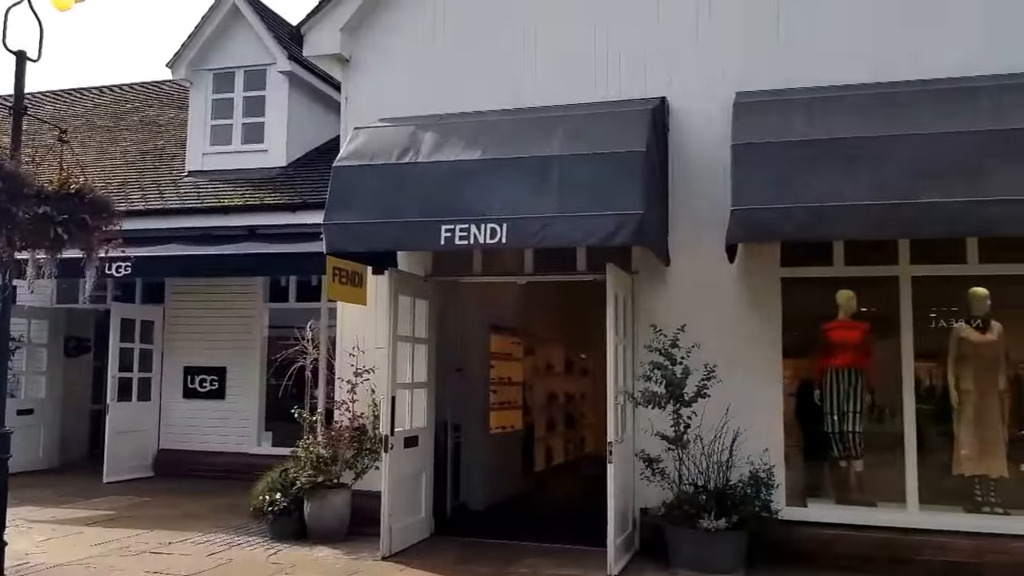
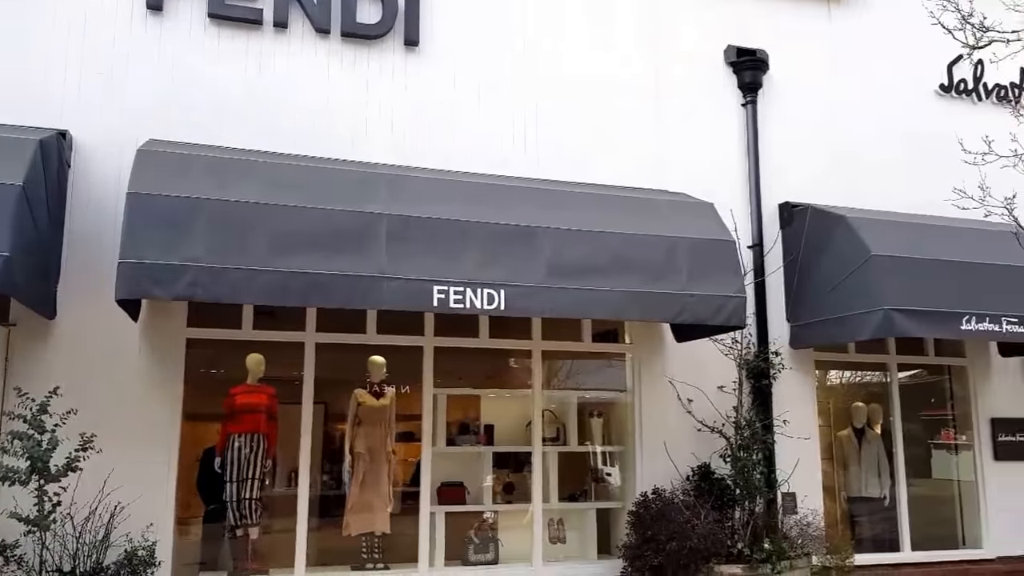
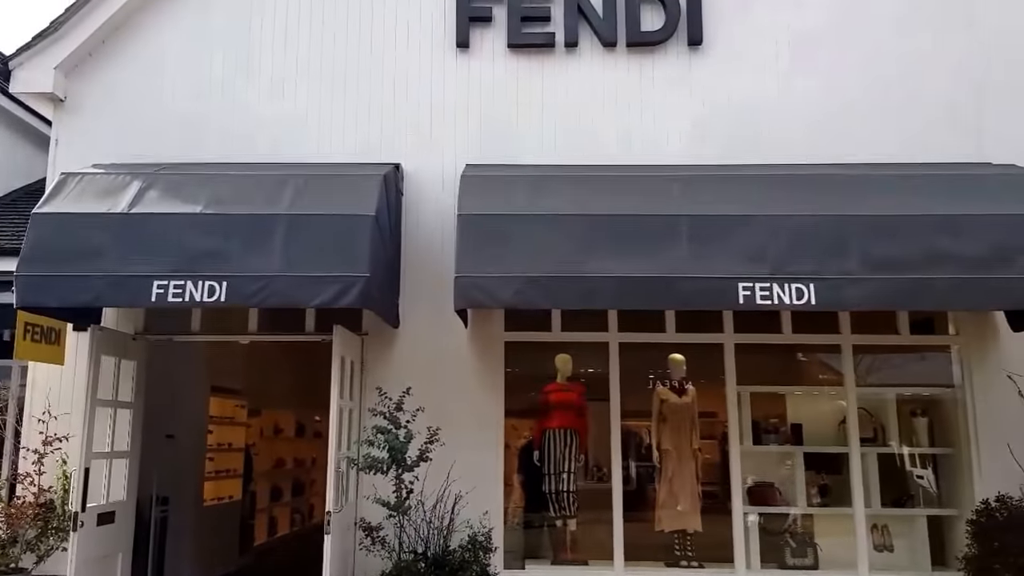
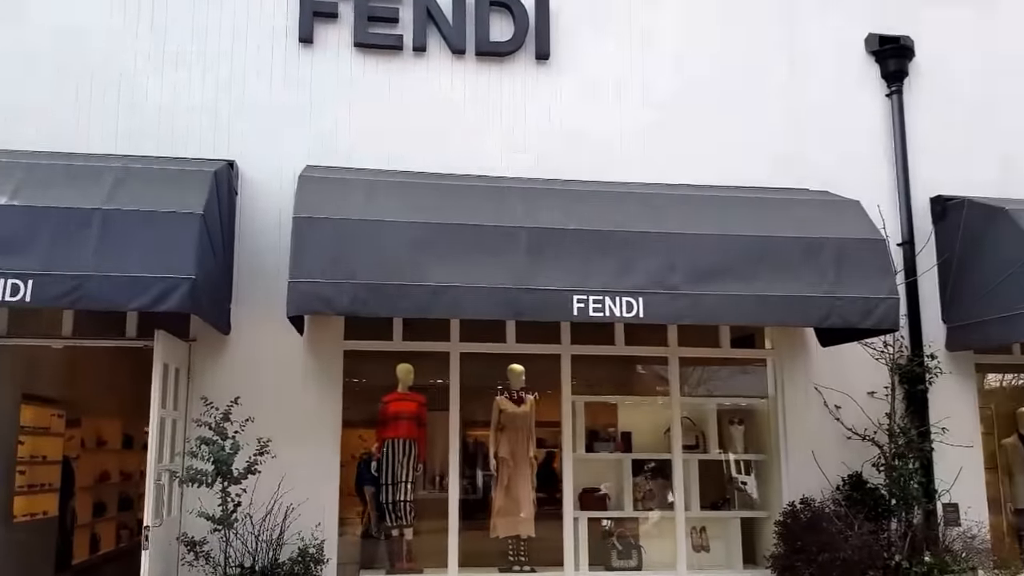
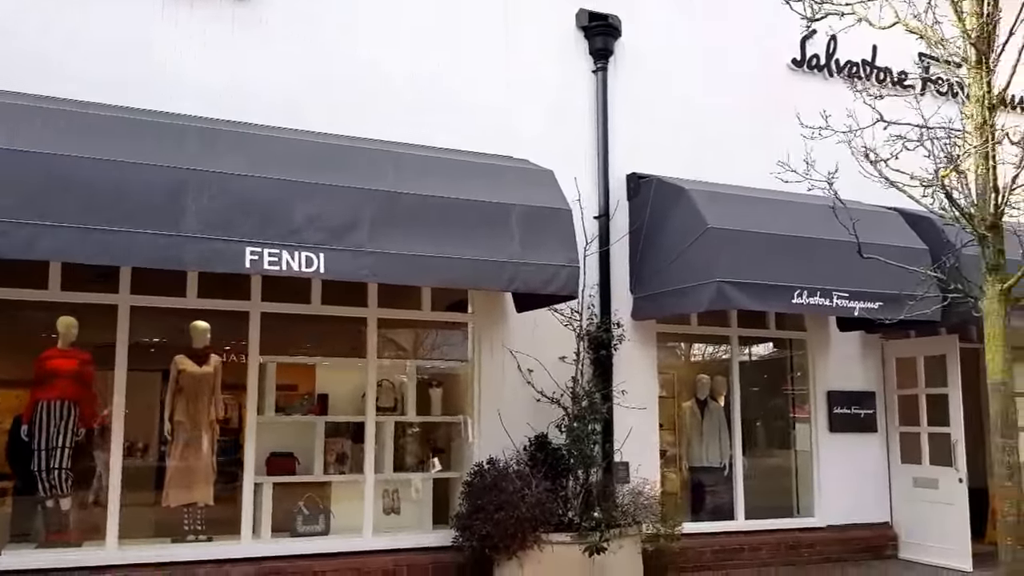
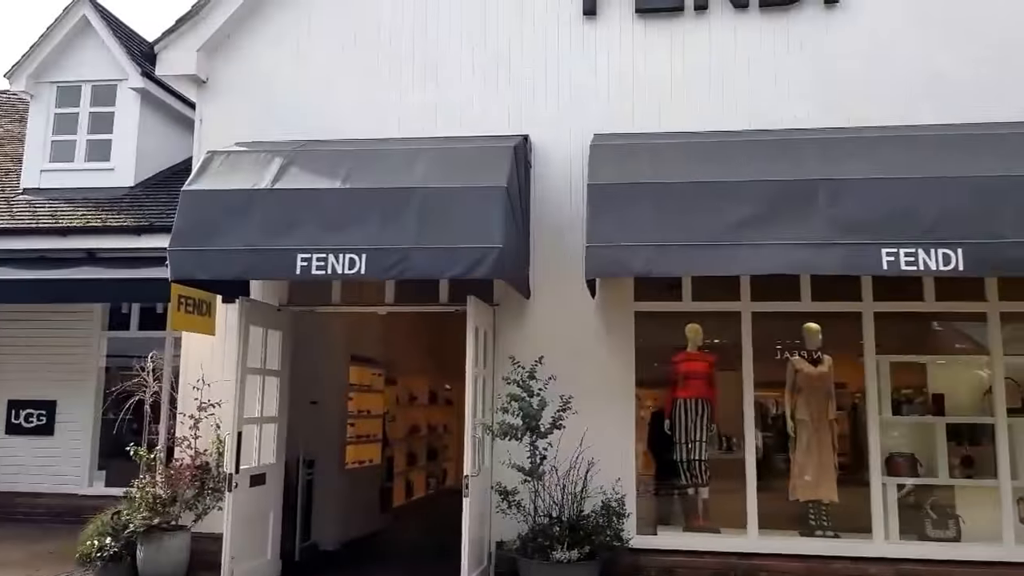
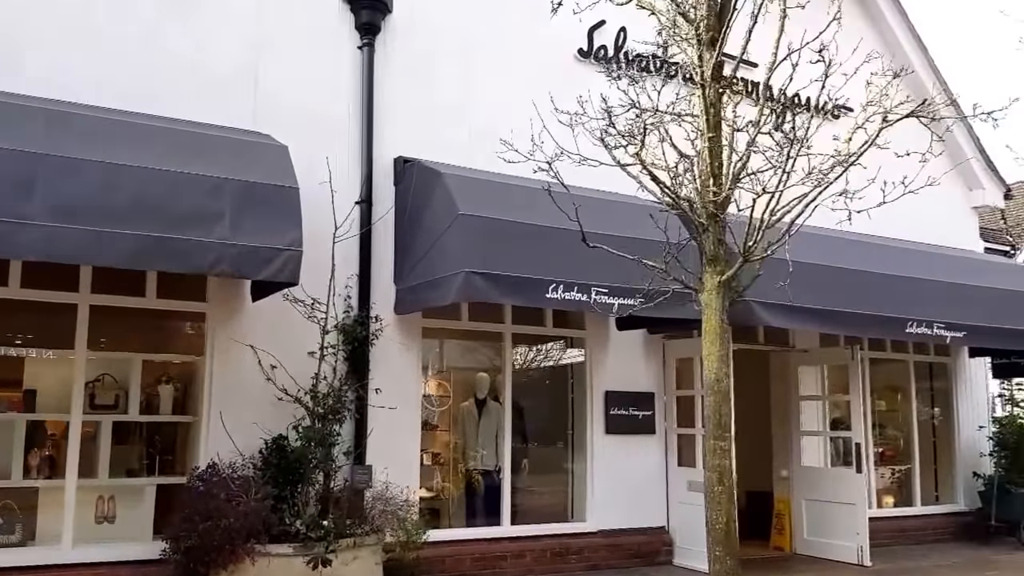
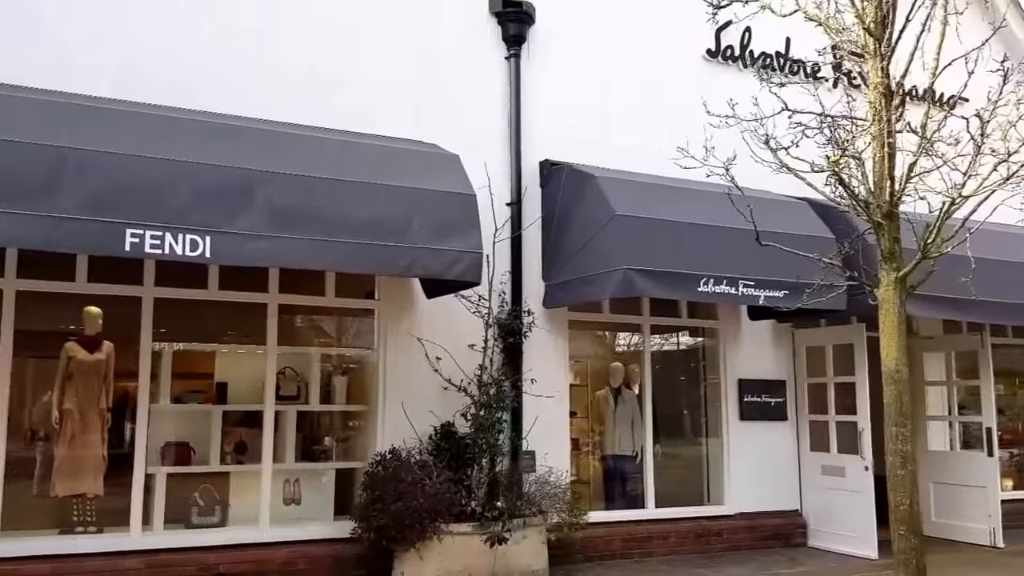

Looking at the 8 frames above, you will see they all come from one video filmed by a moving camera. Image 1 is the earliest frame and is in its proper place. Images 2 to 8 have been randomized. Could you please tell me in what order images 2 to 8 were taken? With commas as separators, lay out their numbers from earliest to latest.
6, 3, 4, 2, 5, 8, 7
